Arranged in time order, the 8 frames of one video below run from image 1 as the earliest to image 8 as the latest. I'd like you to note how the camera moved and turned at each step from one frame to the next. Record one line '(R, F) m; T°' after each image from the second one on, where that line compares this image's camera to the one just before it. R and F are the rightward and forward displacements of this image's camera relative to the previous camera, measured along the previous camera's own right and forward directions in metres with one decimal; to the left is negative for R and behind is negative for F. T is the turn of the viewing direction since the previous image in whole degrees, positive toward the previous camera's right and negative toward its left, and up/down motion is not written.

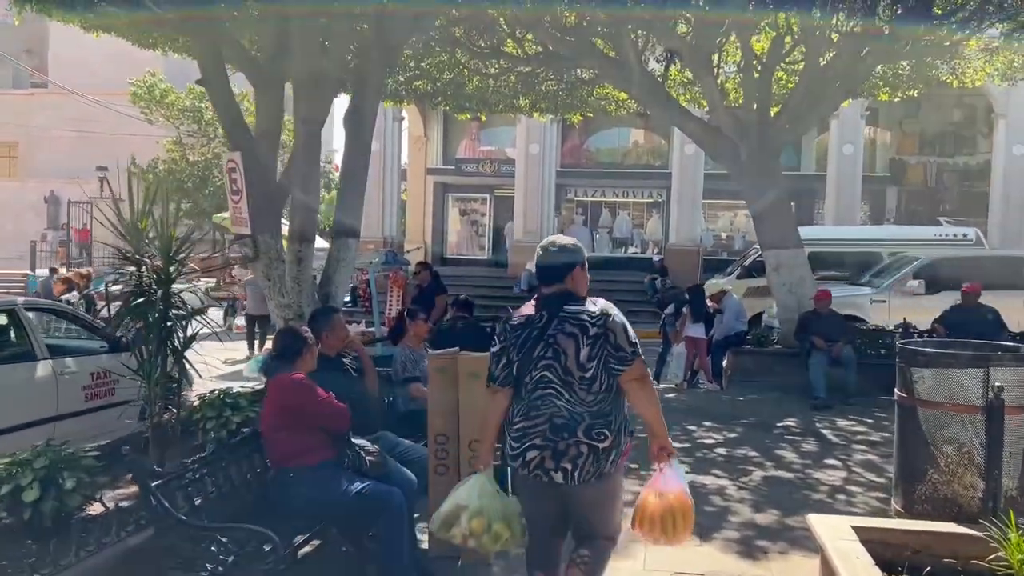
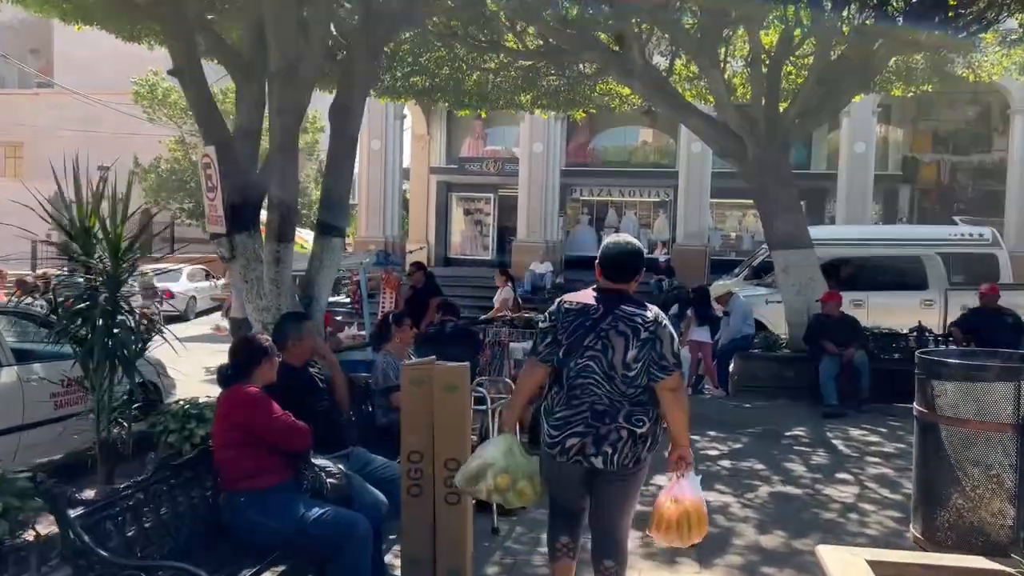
(+0.2, +0.4) m; -1°
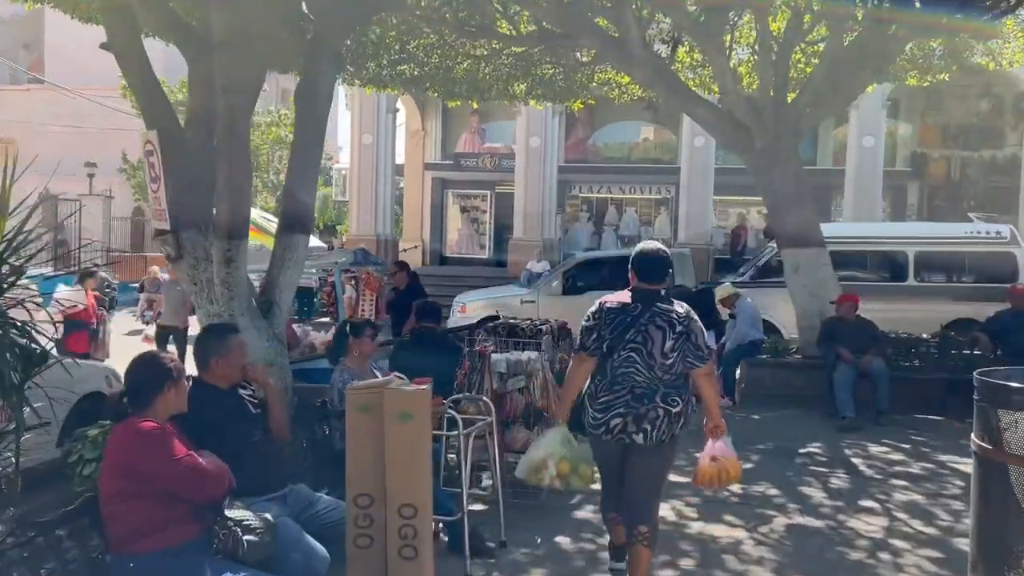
(+0.2, +0.8) m; 0°
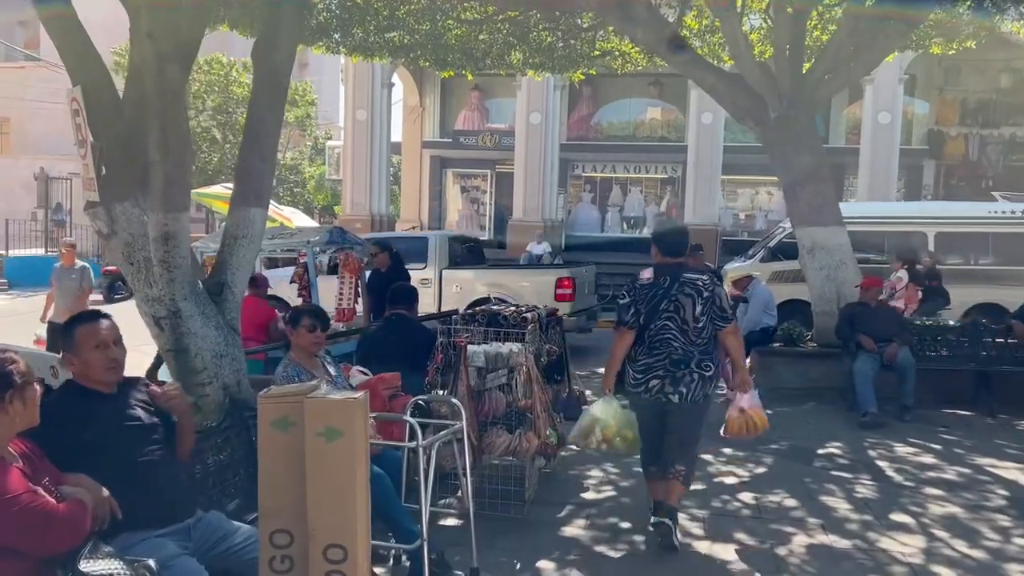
(+0.2, +0.8) m; 0°
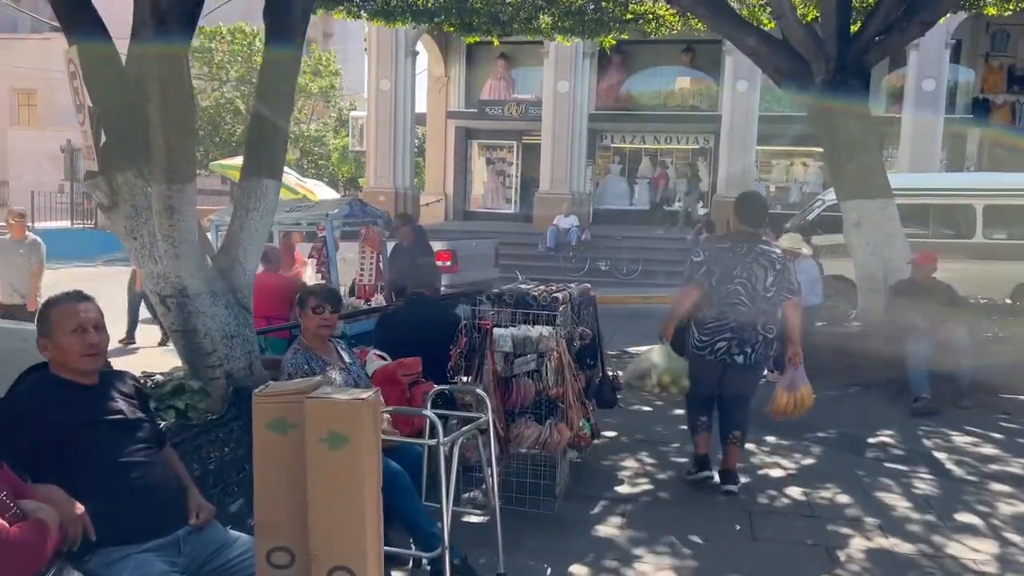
(0.0, +0.4) m; -2°
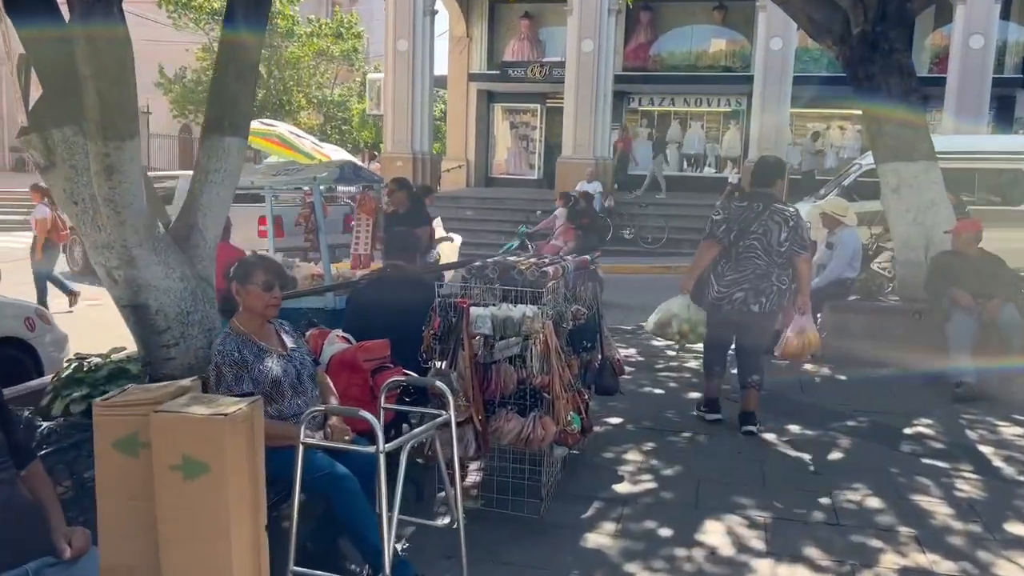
(+0.3, +0.6) m; -2°
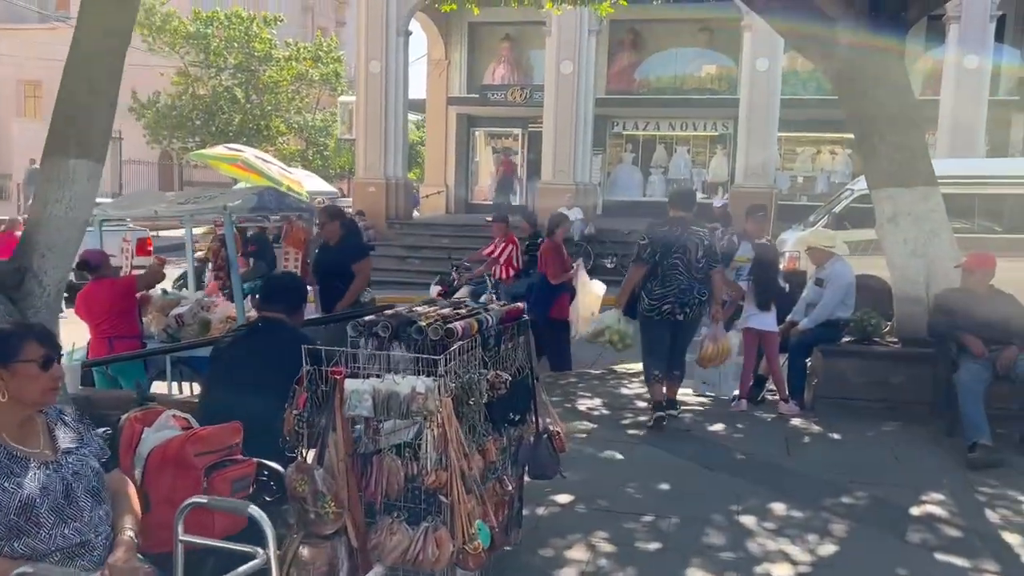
(+0.4, +1.0) m; 0°
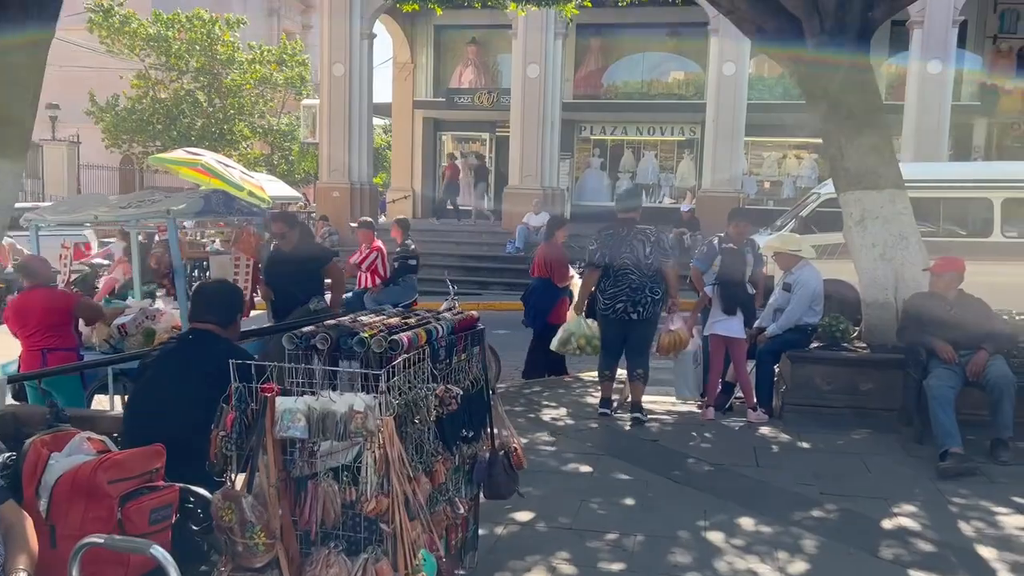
(+0.1, +0.2) m; +2°
